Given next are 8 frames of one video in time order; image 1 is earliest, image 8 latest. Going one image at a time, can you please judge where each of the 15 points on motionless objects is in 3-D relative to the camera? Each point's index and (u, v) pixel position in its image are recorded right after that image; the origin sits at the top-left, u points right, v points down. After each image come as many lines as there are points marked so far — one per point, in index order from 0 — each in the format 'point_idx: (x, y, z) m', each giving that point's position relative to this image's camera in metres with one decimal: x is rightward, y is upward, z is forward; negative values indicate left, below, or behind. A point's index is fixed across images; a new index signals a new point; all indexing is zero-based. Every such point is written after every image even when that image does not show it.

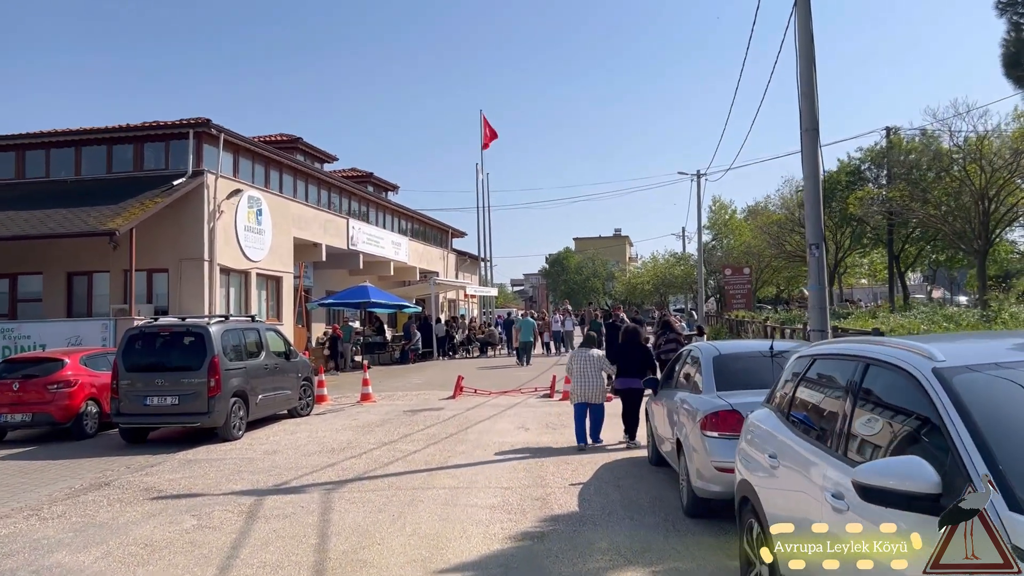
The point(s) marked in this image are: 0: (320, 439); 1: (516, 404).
0: (-2.8, -2.2, +11.7) m
1: (+0.1, -2.2, +15.2) m
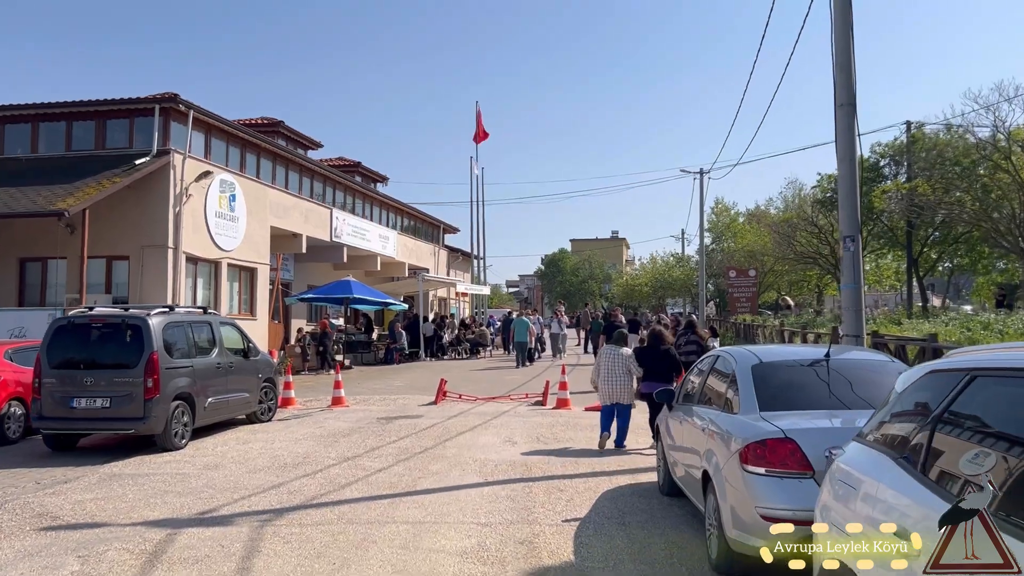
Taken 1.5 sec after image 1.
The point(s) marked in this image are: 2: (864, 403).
0: (-3.0, -2.1, +10.1) m
1: (-0.1, -2.1, +13.6) m
2: (+2.3, -0.8, +5.4) m
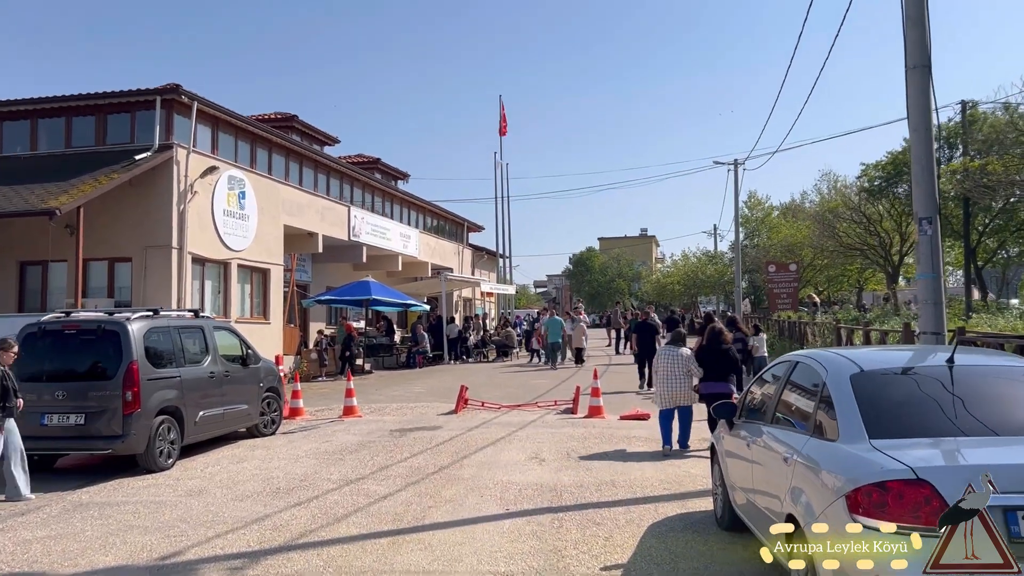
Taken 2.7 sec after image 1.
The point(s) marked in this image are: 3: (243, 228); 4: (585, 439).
0: (-2.7, -2.1, +8.9) m
1: (+0.3, -2.1, +12.3) m
2: (+2.5, -0.7, +4.1) m
3: (-6.4, +1.4, +19.1) m
4: (+1.0, -2.0, +10.9) m
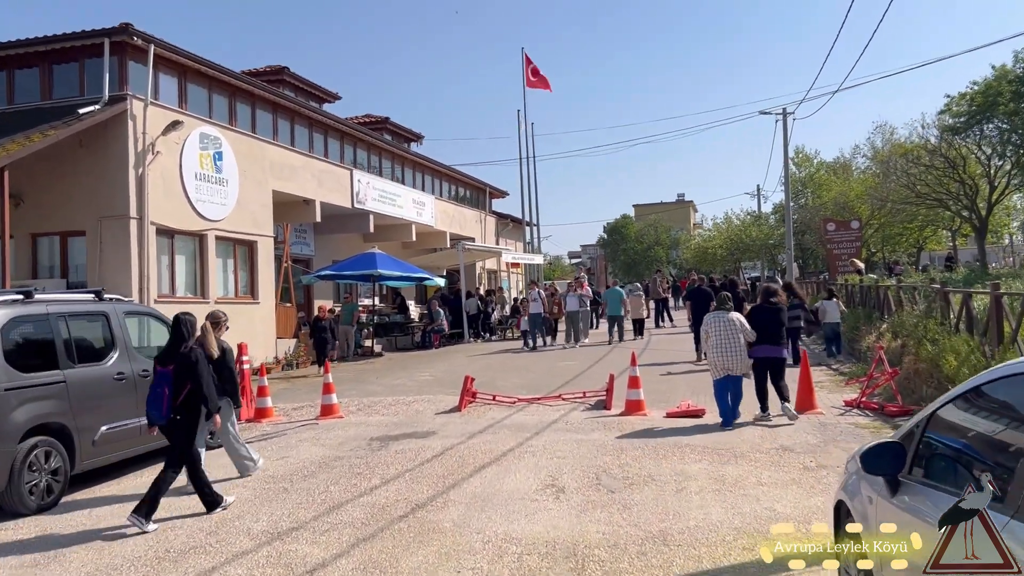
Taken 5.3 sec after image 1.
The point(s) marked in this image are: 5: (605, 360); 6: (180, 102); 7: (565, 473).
0: (-2.7, -1.8, +6.4) m
1: (+0.5, -1.6, +9.6) m
2: (+2.2, -0.5, +1.2) m
3: (-6.0, +1.9, +16.6) m
4: (+1.1, -1.6, +8.2) m
5: (+1.9, -1.5, +16.4) m
6: (-6.5, +3.6, +15.8) m
7: (+0.5, -1.7, +7.2) m
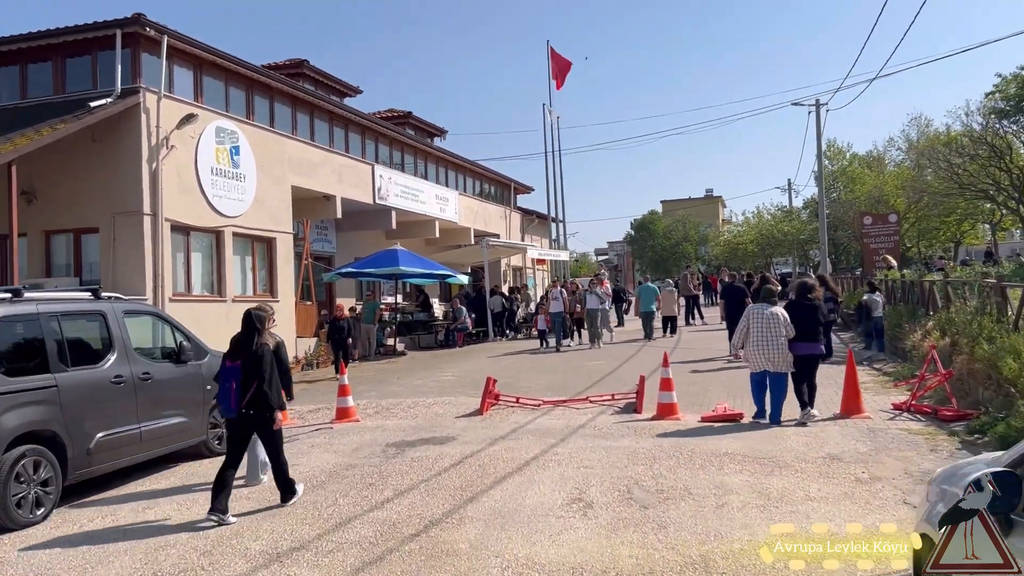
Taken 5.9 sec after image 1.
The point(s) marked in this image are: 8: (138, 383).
0: (-2.5, -1.8, +5.9) m
1: (+0.7, -1.6, +9.0) m
2: (+2.2, -0.5, +0.6) m
3: (-5.5, +2.0, +16.2) m
4: (+1.3, -1.6, +7.6) m
5: (+2.4, -1.4, +15.8) m
6: (-6.1, +3.7, +15.4) m
7: (+0.6, -1.6, +6.6) m
8: (-3.5, -0.9, +7.5) m
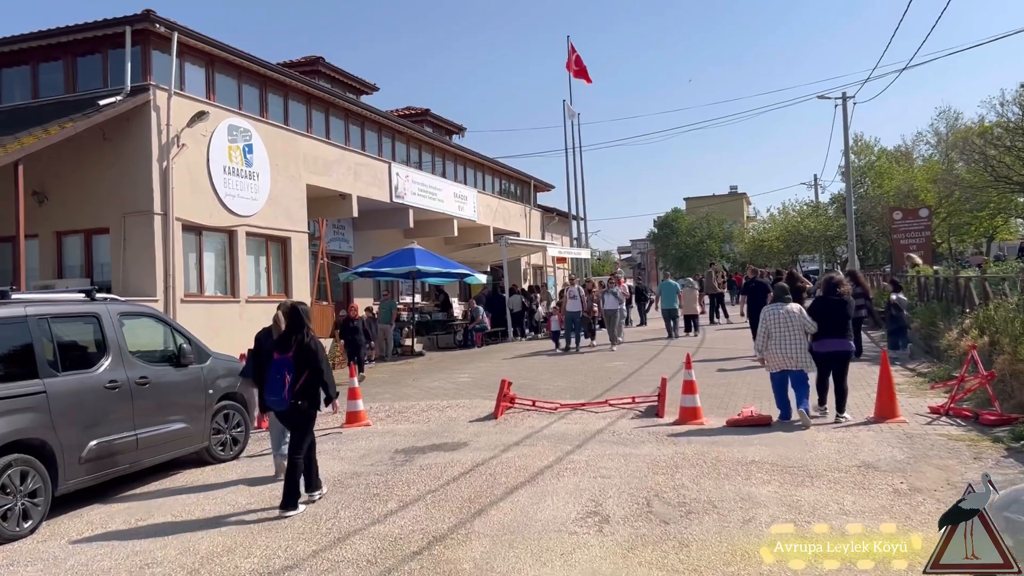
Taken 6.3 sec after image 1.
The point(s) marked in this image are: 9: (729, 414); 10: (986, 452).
0: (-2.4, -1.8, +5.5) m
1: (+0.9, -1.6, +8.6) m
2: (+2.1, -0.5, +0.1) m
3: (-5.1, +2.0, +15.9) m
4: (+1.4, -1.6, +7.1) m
5: (+2.8, -1.4, +15.3) m
6: (-5.7, +3.7, +15.1) m
7: (+0.7, -1.6, +6.2) m
8: (-3.4, -0.9, +7.2) m
9: (+2.7, -1.5, +9.9) m
10: (+4.4, -1.5, +7.5) m
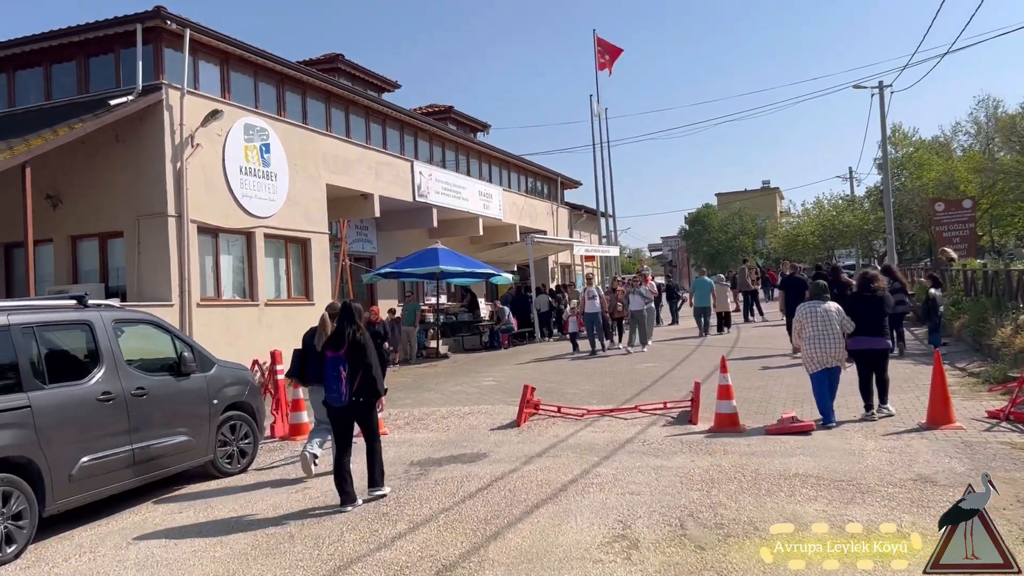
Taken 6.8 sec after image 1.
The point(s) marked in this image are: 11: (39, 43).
0: (-2.3, -1.8, +5.1) m
1: (+1.1, -1.6, +8.0) m
2: (+2.0, -0.4, -0.5) m
3: (-4.7, +1.9, +15.6) m
4: (+1.6, -1.6, +6.5) m
5: (+3.2, -1.3, +14.7) m
6: (-5.3, +3.6, +14.8) m
7: (+0.9, -1.6, +5.6) m
8: (-3.2, -0.9, +6.8) m
9: (+2.9, -1.5, +9.2) m
10: (+4.6, -1.5, +6.8) m
11: (-8.1, +4.2, +13.7) m
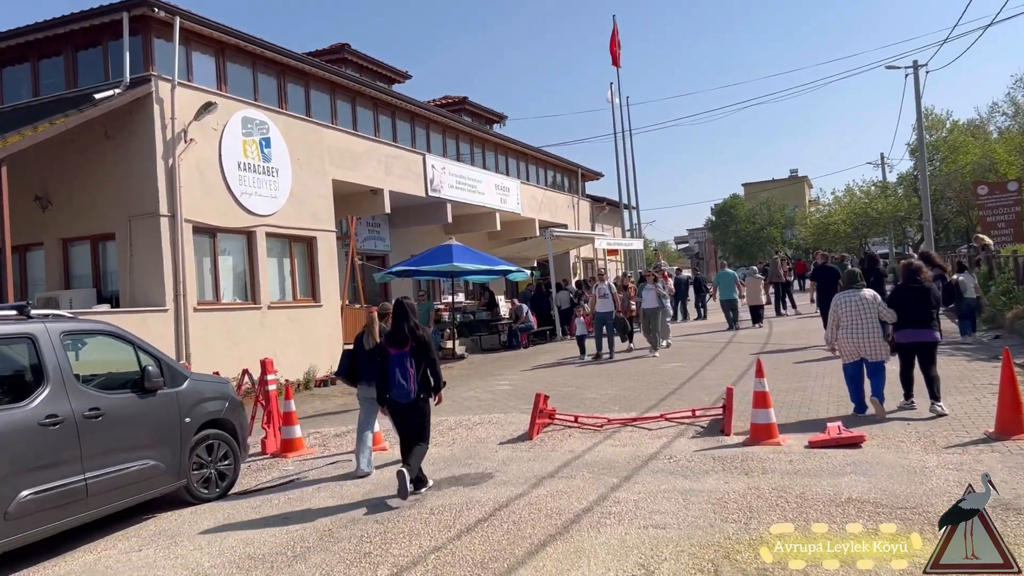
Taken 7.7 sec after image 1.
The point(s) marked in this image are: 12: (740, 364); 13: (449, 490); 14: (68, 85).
0: (-2.3, -1.9, +4.3) m
1: (+1.2, -1.5, +7.1) m
2: (+1.8, -0.4, -1.5) m
3: (-4.4, +1.9, +14.8) m
4: (+1.6, -1.5, +5.6) m
5: (+3.5, -1.2, +13.6) m
6: (-5.1, +3.6, +14.0) m
7: (+0.9, -1.6, +4.7) m
8: (-3.2, -1.0, +6.0) m
9: (+3.0, -1.4, +8.2) m
10: (+4.6, -1.4, +5.7) m
11: (-7.9, +4.1, +13.1) m
12: (+3.6, -1.2, +12.8) m
13: (-0.5, -1.7, +6.8) m
14: (-7.3, +3.3, +13.3) m
